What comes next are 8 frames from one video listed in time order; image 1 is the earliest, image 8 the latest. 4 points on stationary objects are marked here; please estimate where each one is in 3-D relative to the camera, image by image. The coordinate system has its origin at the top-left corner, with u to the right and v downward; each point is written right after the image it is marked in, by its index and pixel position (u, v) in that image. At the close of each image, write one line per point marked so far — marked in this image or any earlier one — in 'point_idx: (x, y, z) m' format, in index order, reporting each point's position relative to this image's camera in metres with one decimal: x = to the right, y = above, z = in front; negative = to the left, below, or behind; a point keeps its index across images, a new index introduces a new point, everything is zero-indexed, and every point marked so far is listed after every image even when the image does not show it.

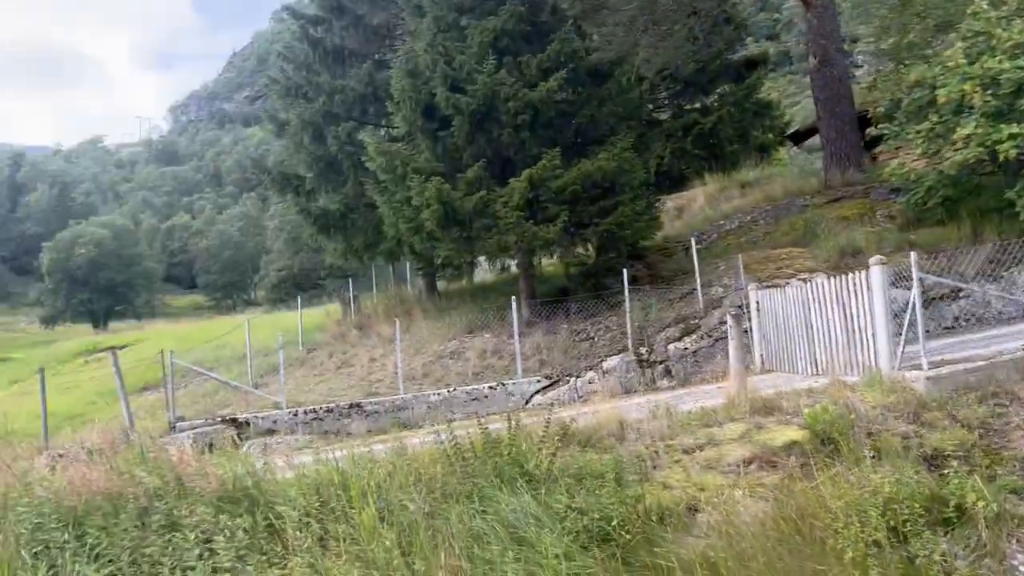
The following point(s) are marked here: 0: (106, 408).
0: (-9.0, -2.7, +18.9) m
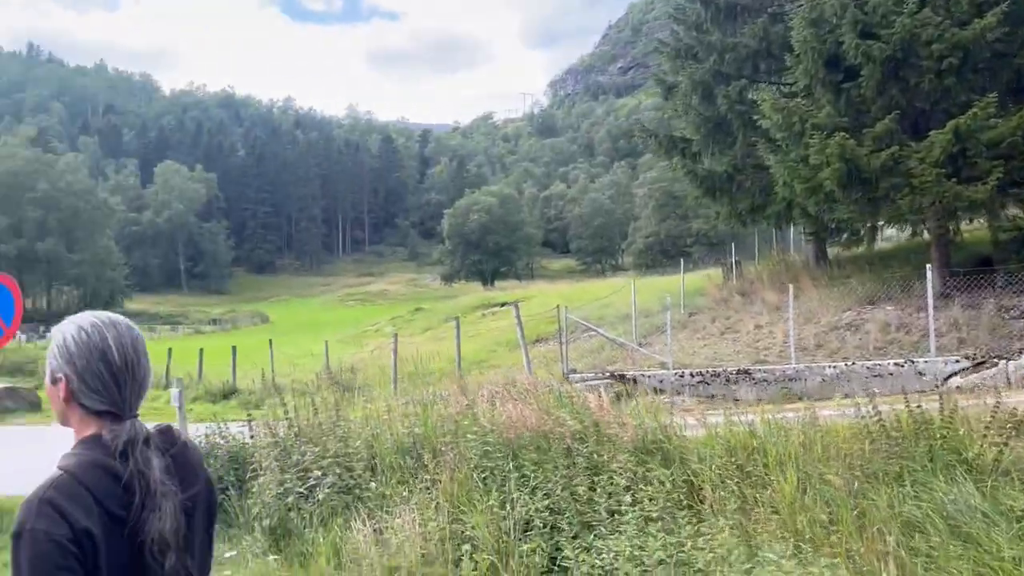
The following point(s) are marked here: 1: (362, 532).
0: (-0.1, -1.7, +20.7) m
1: (-1.0, -1.7, +5.8) m
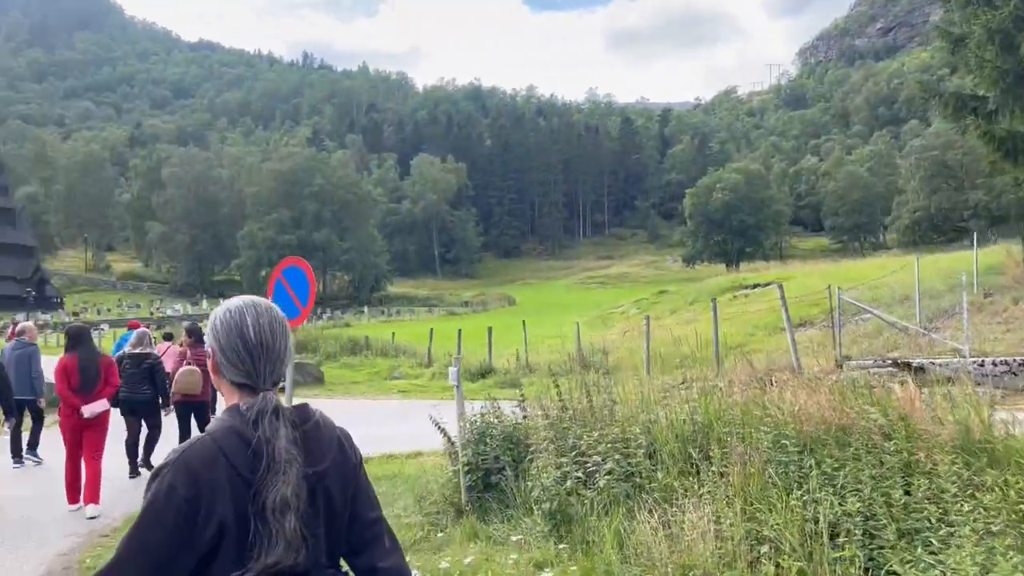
0: (+5.9, -1.2, +19.6) m
1: (+0.9, -1.5, +5.5) m
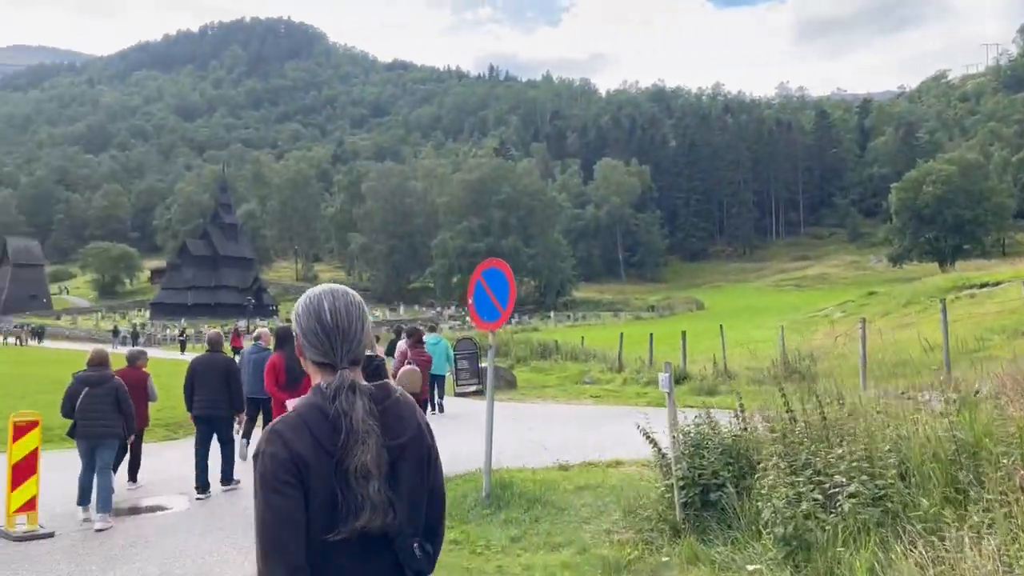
0: (+10.1, -1.2, +17.4) m
1: (+2.2, -1.5, +4.7) m
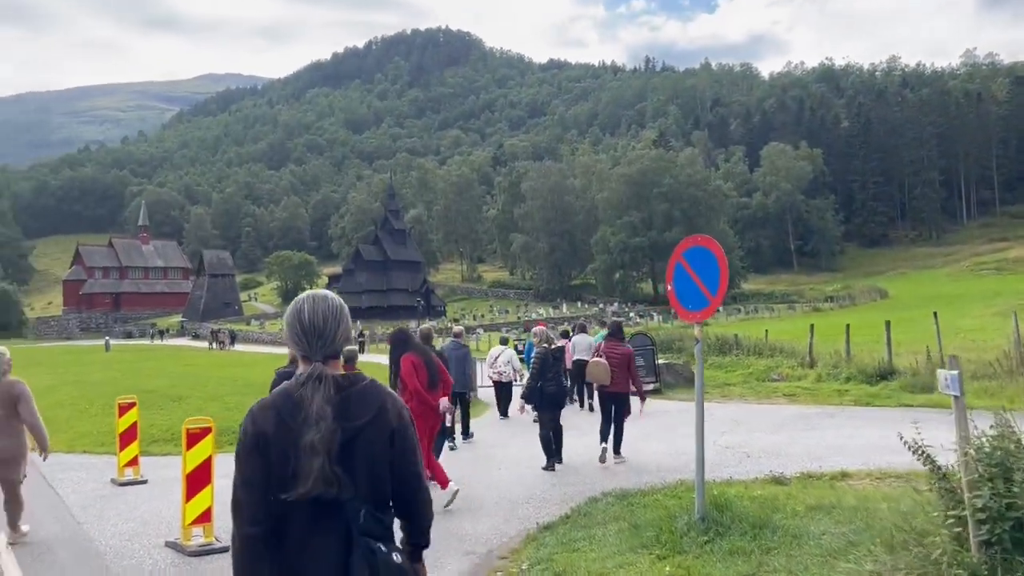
0: (+13.4, -0.7, +13.9) m
1: (+3.3, -1.3, +2.9) m
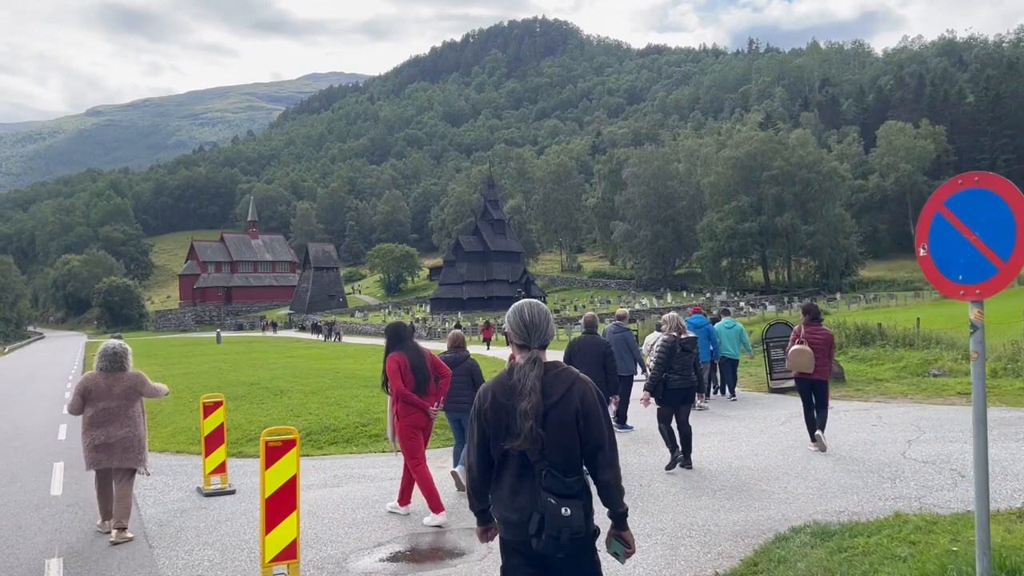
0: (+15.2, -0.3, +10.1) m
1: (+3.9, -1.1, +0.4) m
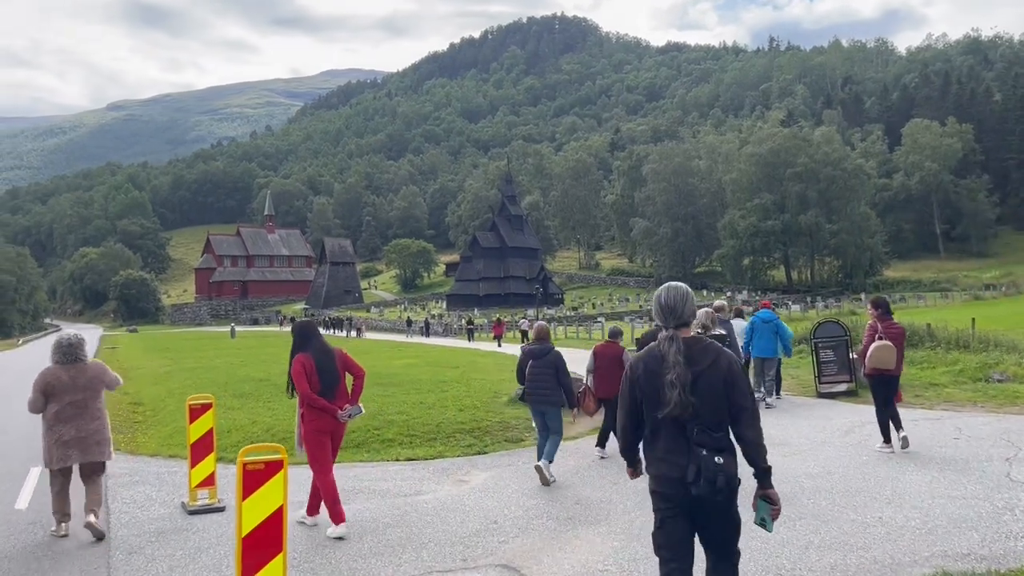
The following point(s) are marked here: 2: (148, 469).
0: (+15.5, -0.3, +8.2) m
1: (+4.1, -1.0, -1.3) m
2: (-5.5, -2.7, +12.7) m
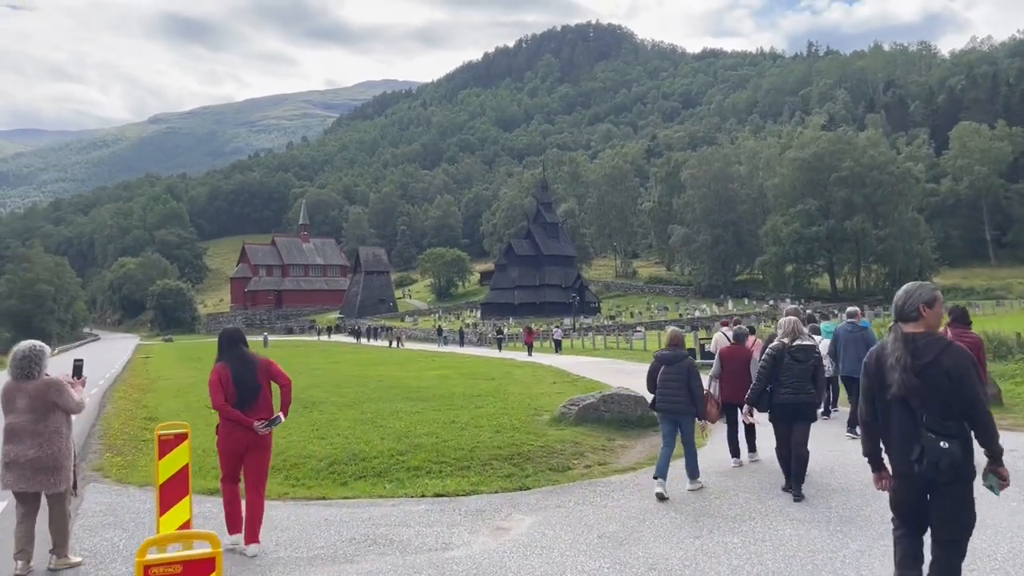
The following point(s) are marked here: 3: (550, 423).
0: (+16.0, -0.2, +5.4) m
1: (+4.1, -0.9, -3.6) m
2: (-4.8, -2.8, +10.7) m
3: (+0.7, -2.6, +16.6) m
